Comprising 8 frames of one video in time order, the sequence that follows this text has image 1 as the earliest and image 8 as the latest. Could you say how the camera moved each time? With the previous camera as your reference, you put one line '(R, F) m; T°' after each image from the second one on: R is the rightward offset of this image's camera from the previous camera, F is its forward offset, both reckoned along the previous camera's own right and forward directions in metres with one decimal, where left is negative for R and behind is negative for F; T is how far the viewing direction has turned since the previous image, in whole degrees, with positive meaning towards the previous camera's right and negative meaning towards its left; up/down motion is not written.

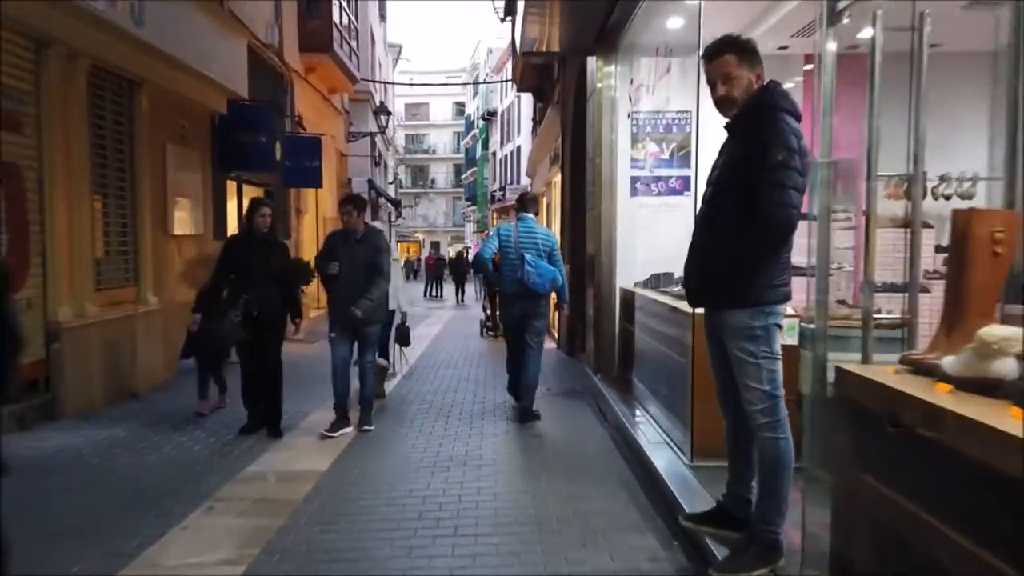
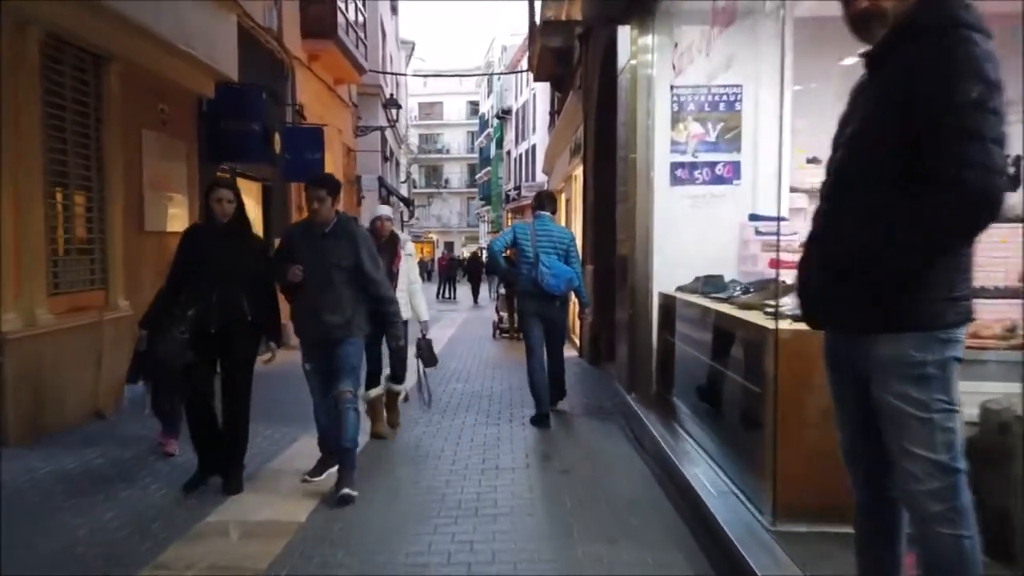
(-0.1, +1.0) m; -1°
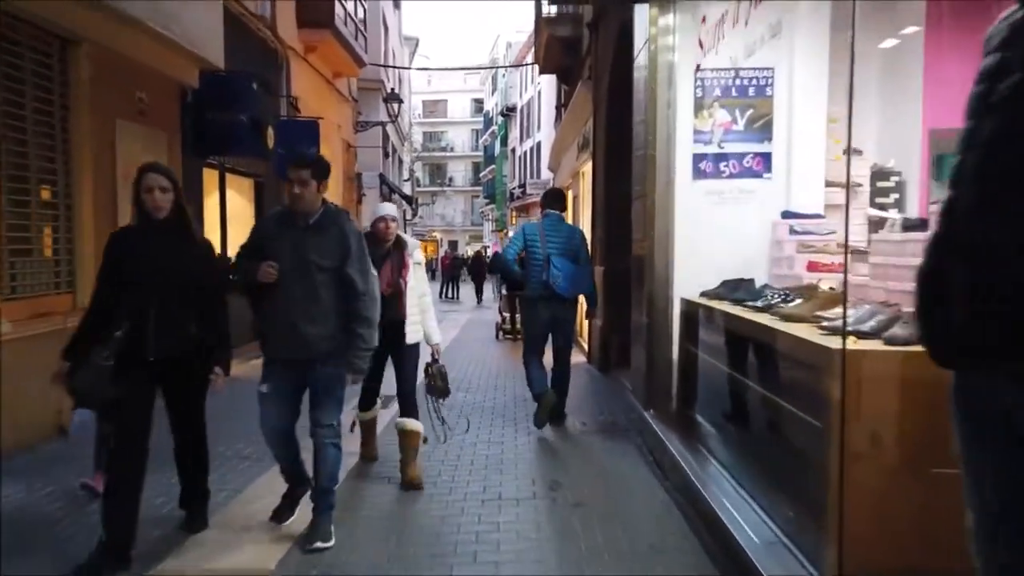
(0.0, +0.6) m; 0°
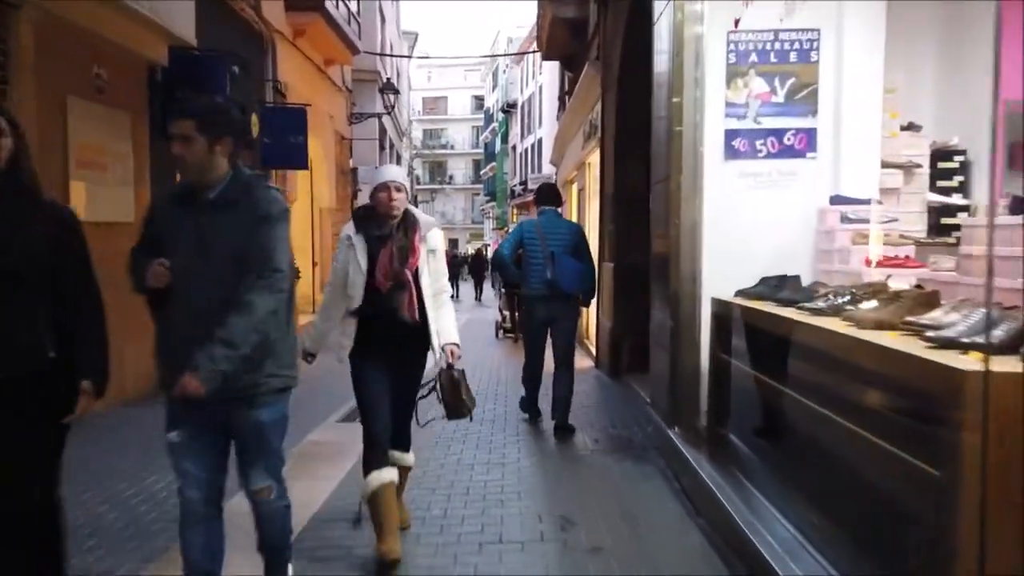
(0.0, +0.8) m; 0°
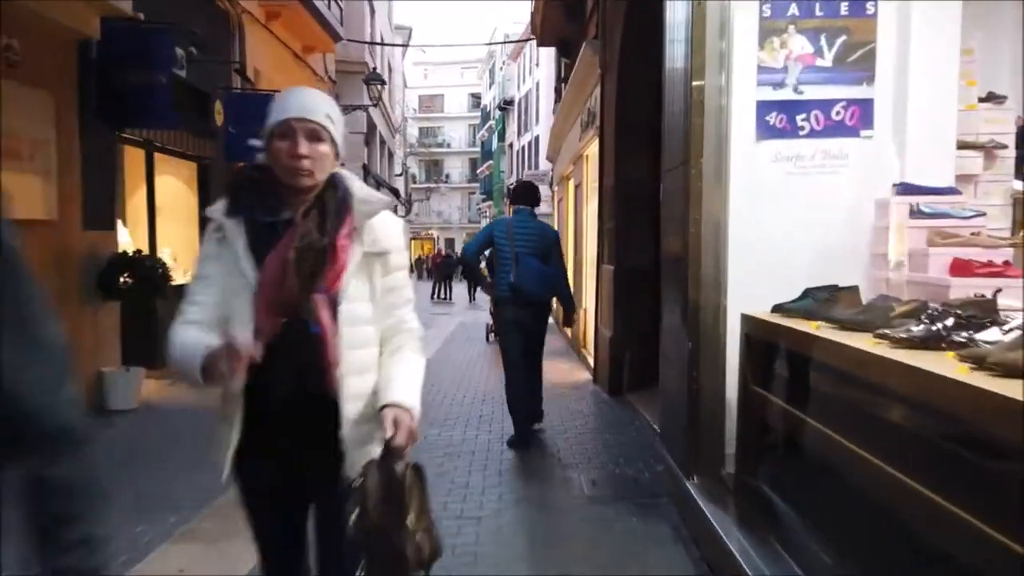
(+0.1, +1.0) m; 0°
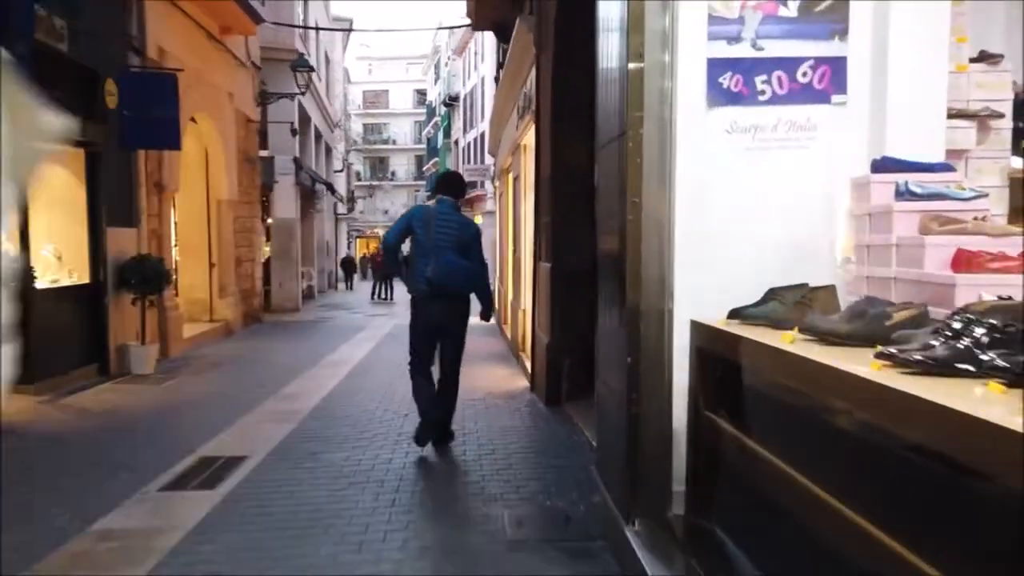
(+0.2, +0.8) m; +4°
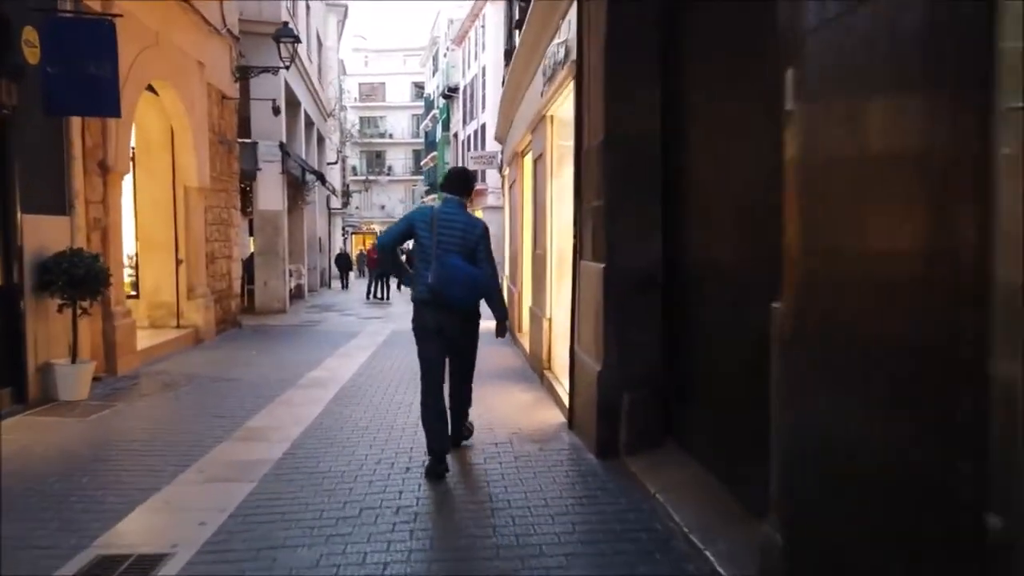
(-0.3, +1.9) m; 0°
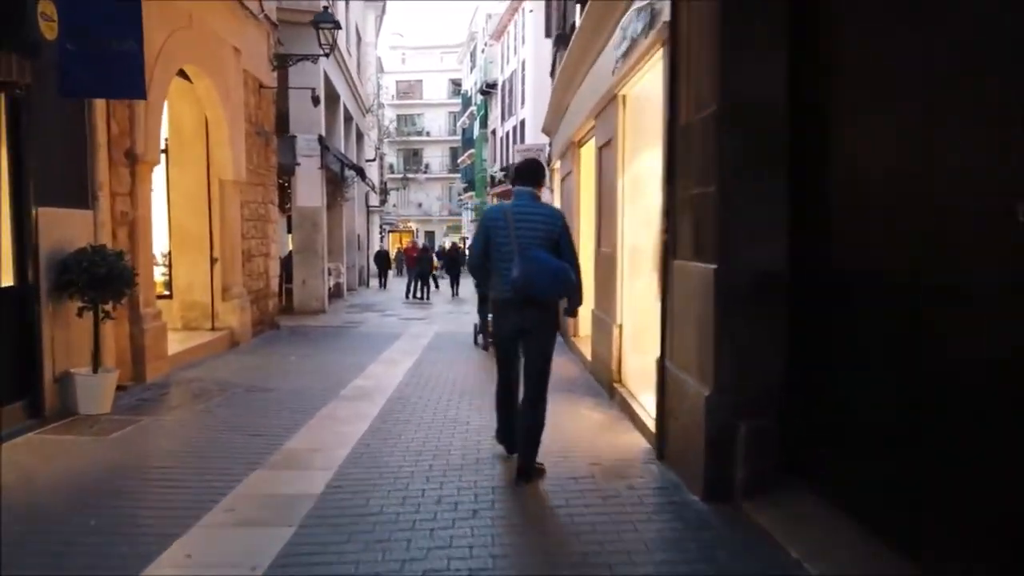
(-0.3, +0.9) m; -3°
